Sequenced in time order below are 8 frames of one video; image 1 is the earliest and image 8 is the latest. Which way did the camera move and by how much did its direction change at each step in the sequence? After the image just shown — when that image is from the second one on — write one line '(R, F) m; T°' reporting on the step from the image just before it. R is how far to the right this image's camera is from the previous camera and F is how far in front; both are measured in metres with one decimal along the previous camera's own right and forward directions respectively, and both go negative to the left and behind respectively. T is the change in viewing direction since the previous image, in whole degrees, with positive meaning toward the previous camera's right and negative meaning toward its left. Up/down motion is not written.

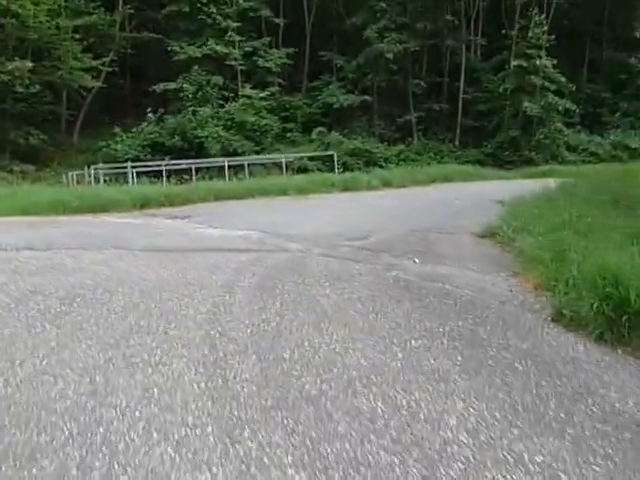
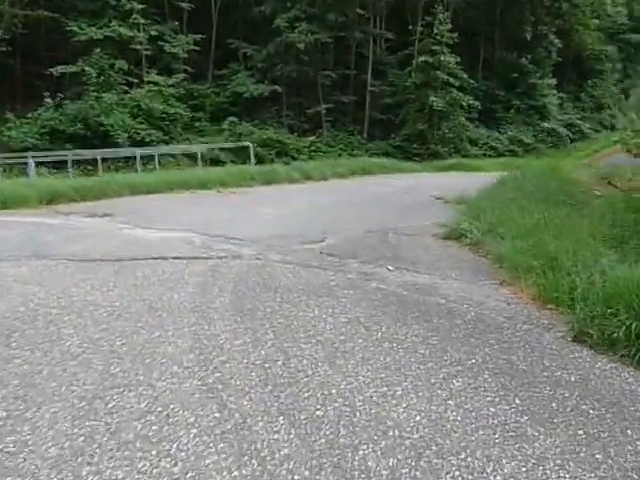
(-0.8, +1.1) m; +9°
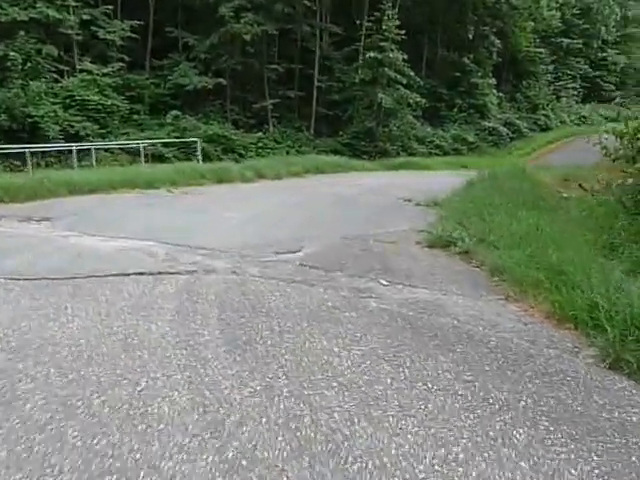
(-0.5, +0.8) m; +6°
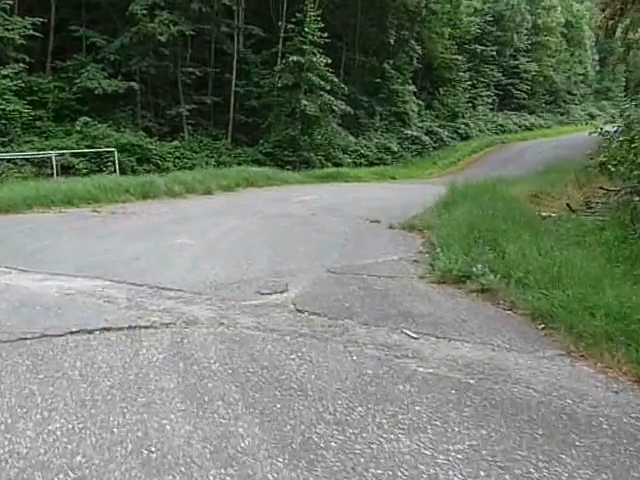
(-0.9, +1.2) m; +8°
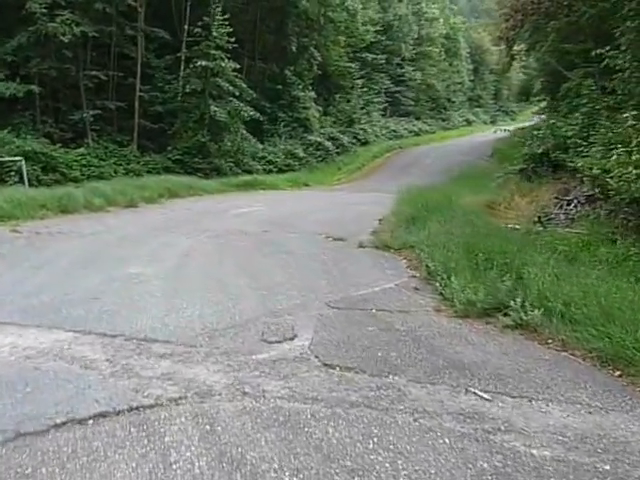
(-1.0, +1.2) m; +9°
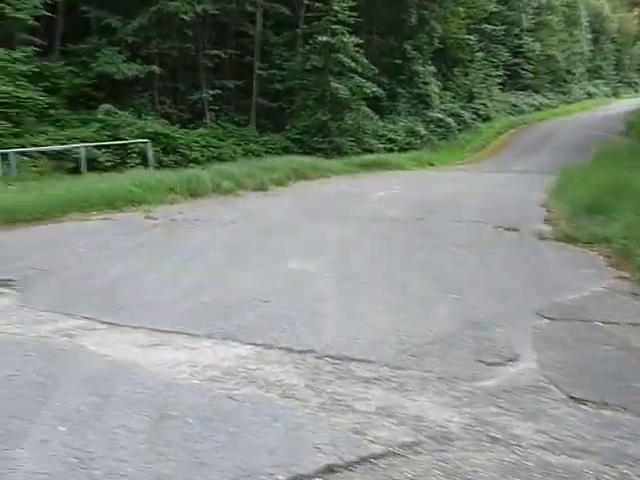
(-0.9, +0.8) m; -8°
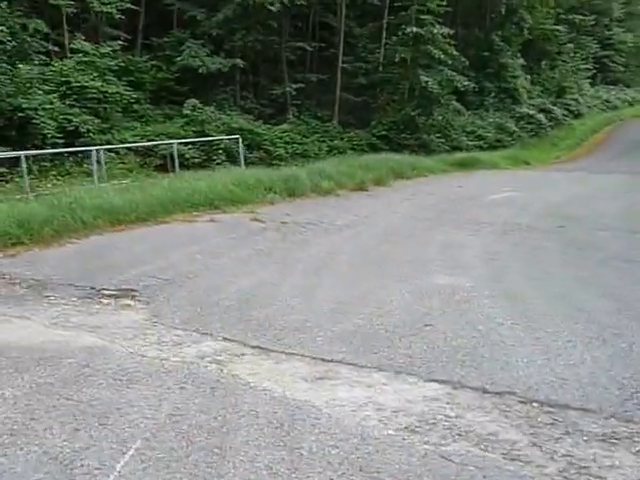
(-0.9, +0.7) m; -4°
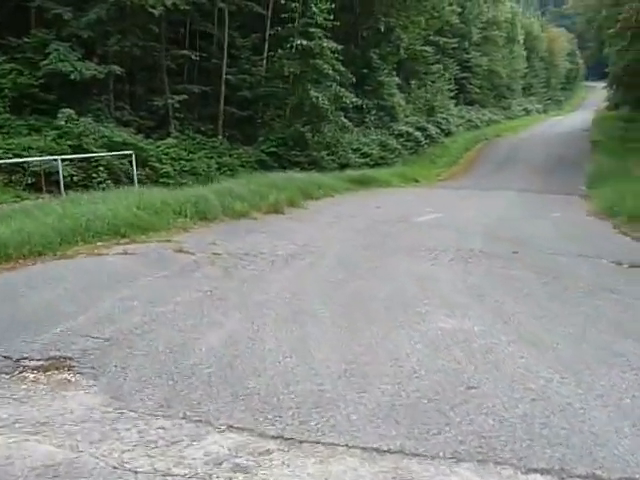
(-1.0, +1.2) m; +12°
